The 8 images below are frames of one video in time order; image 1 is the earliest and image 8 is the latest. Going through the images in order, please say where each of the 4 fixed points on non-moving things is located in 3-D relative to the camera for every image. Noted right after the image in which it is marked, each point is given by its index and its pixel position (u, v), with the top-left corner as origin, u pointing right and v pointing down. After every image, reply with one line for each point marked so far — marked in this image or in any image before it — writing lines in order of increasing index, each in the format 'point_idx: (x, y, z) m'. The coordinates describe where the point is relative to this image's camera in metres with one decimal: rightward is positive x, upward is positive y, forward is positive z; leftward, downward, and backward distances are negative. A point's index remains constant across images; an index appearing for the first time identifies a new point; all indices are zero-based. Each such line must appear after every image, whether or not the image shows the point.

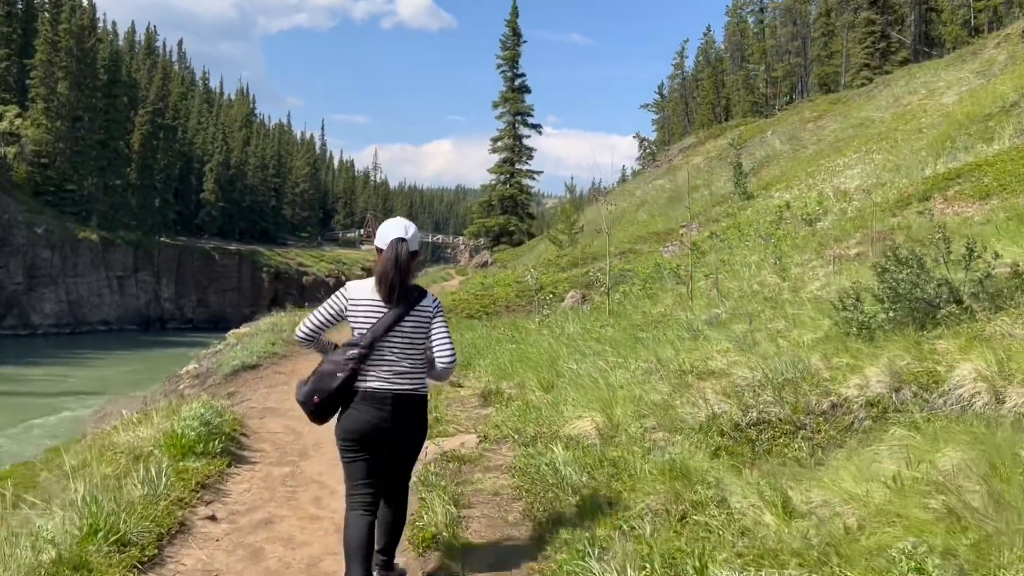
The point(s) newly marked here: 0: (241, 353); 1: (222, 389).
0: (-4.0, -1.0, +12.3) m
1: (-3.7, -1.3, +10.9) m
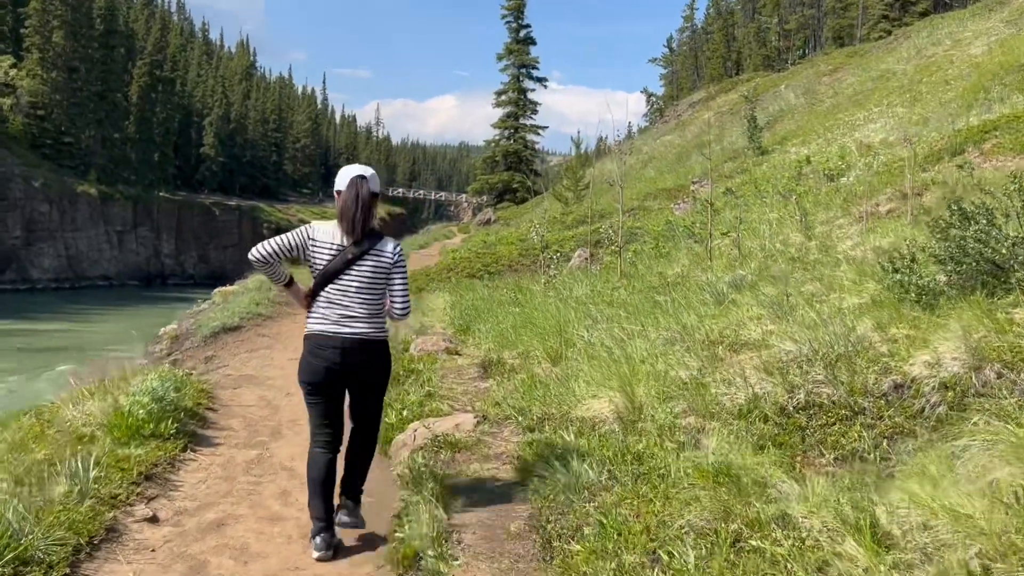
0: (-3.9, -0.4, +11.4) m
1: (-3.7, -0.8, +10.0) m
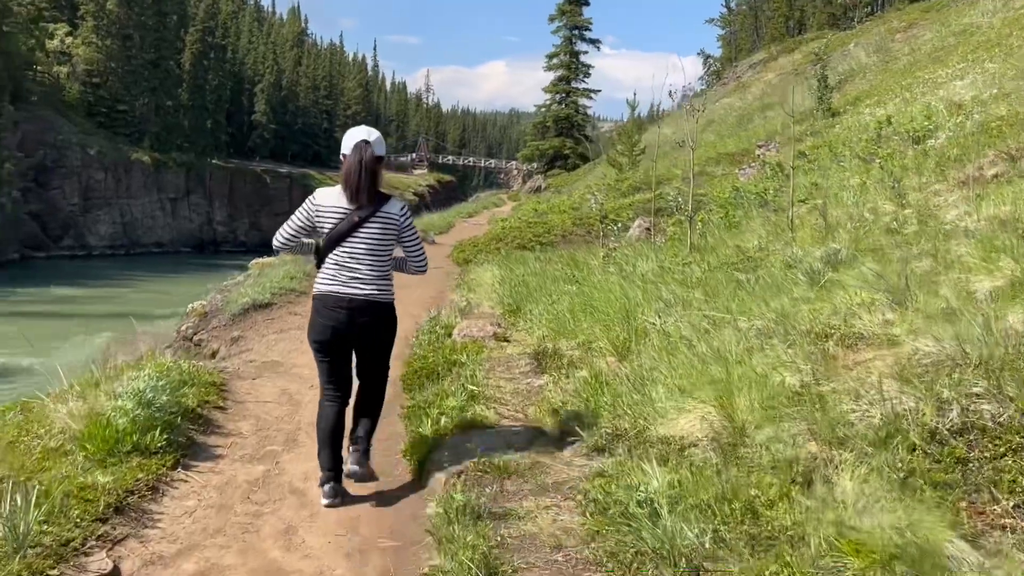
0: (-3.3, 0.0, +10.5) m
1: (-3.1, -0.5, +9.1) m
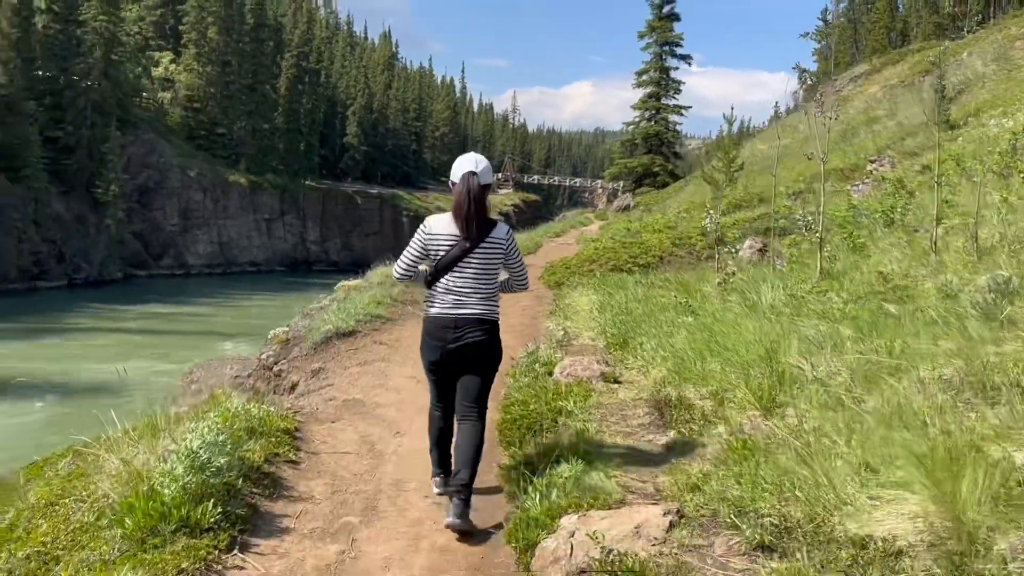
0: (-2.1, -0.3, +9.9) m
1: (-2.0, -0.8, +8.5) m
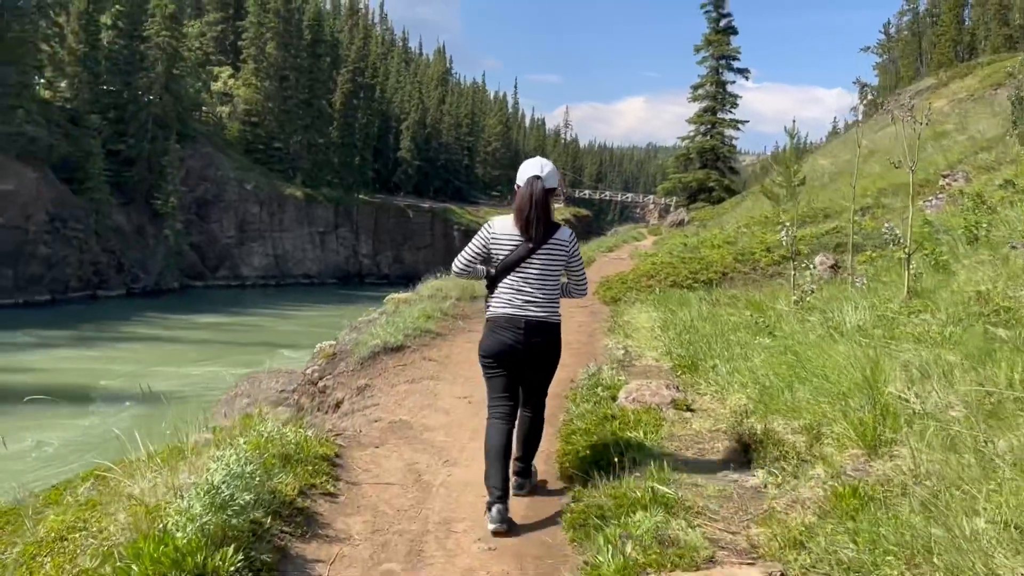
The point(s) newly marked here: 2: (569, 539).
0: (-1.5, -0.5, +9.5) m
1: (-1.5, -0.9, +8.0) m
2: (+0.2, -1.1, +3.7) m
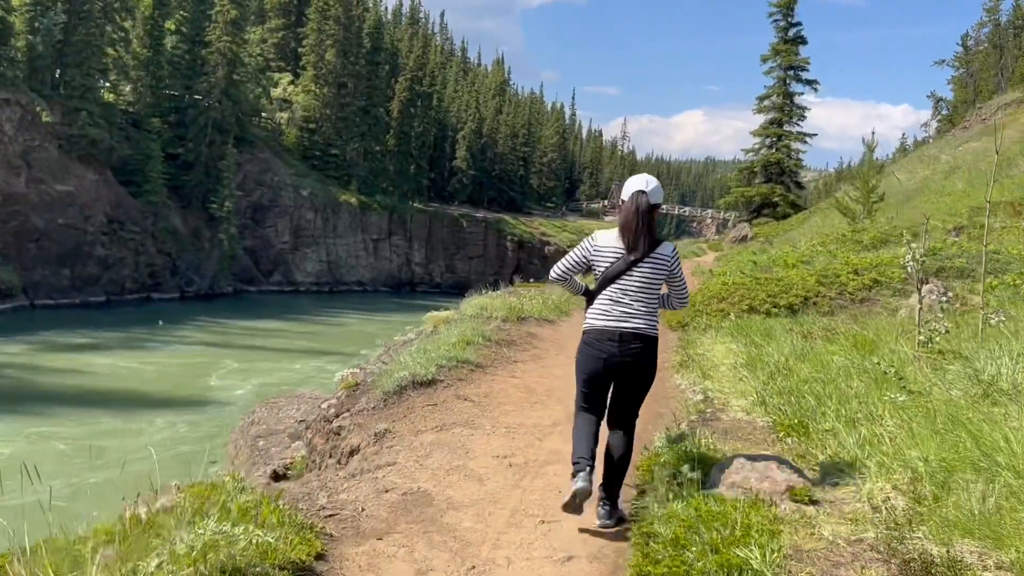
0: (-1.0, -0.7, +8.1) m
1: (-1.1, -1.1, +6.6) m
2: (+0.4, -1.3, +2.2) m
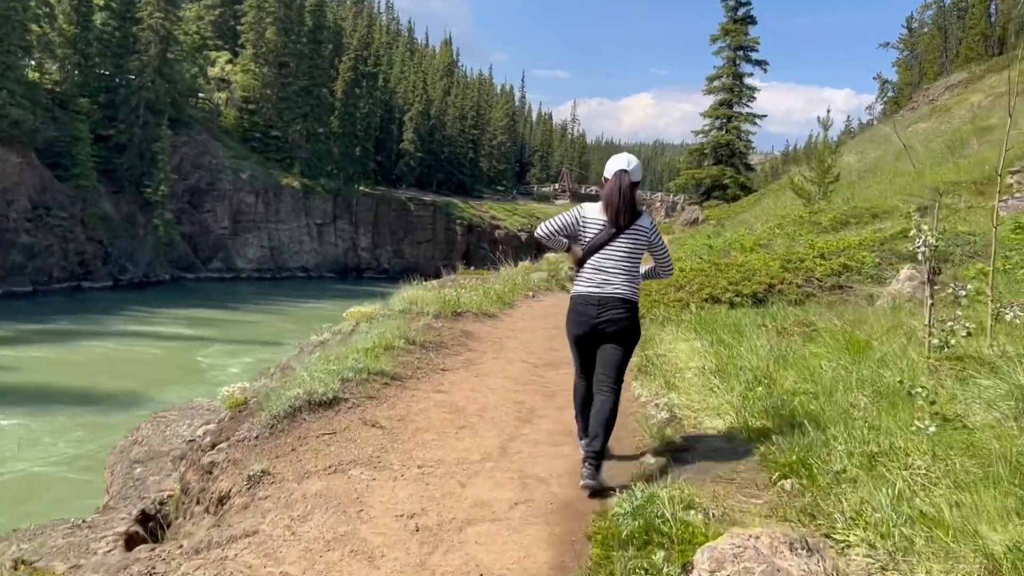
0: (-1.5, -0.6, +6.6) m
1: (-1.6, -1.1, +5.2) m
2: (+0.1, -1.4, +0.9) m
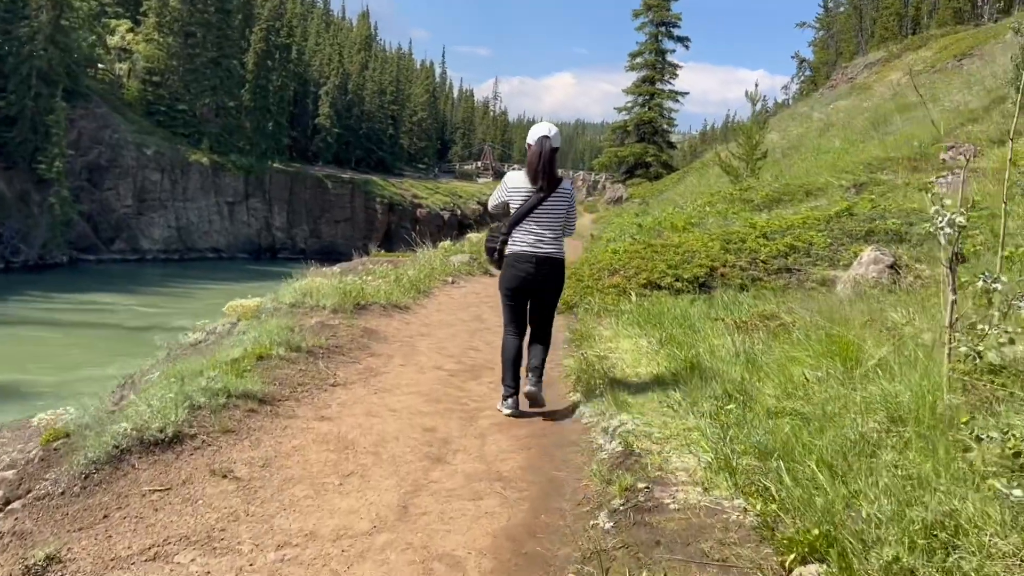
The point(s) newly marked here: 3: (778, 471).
0: (-2.1, -0.6, +5.0) m
1: (-2.0, -1.1, +3.6) m
2: (+0.1, -1.5, -0.5) m
3: (+1.1, -0.8, +3.5) m
